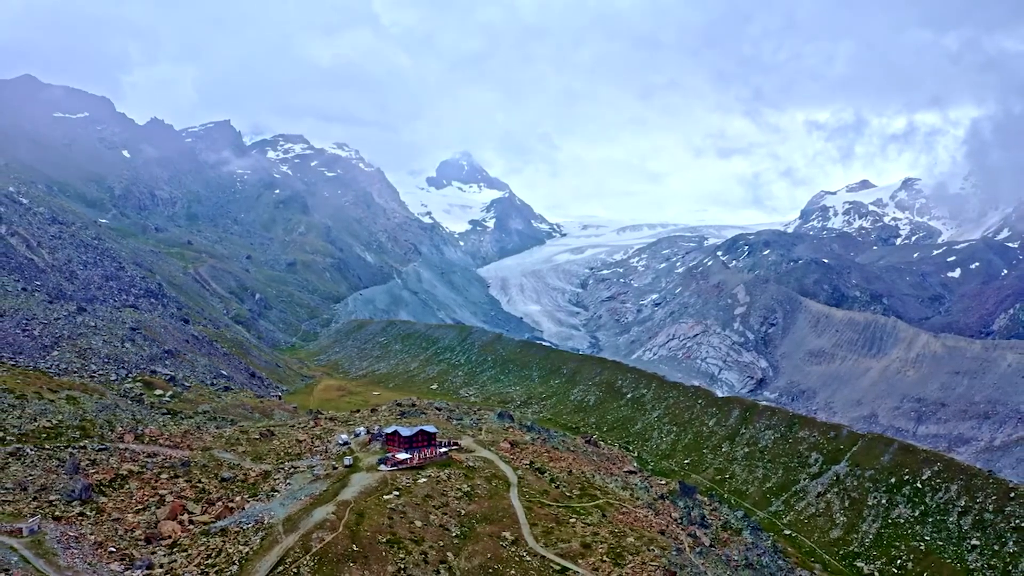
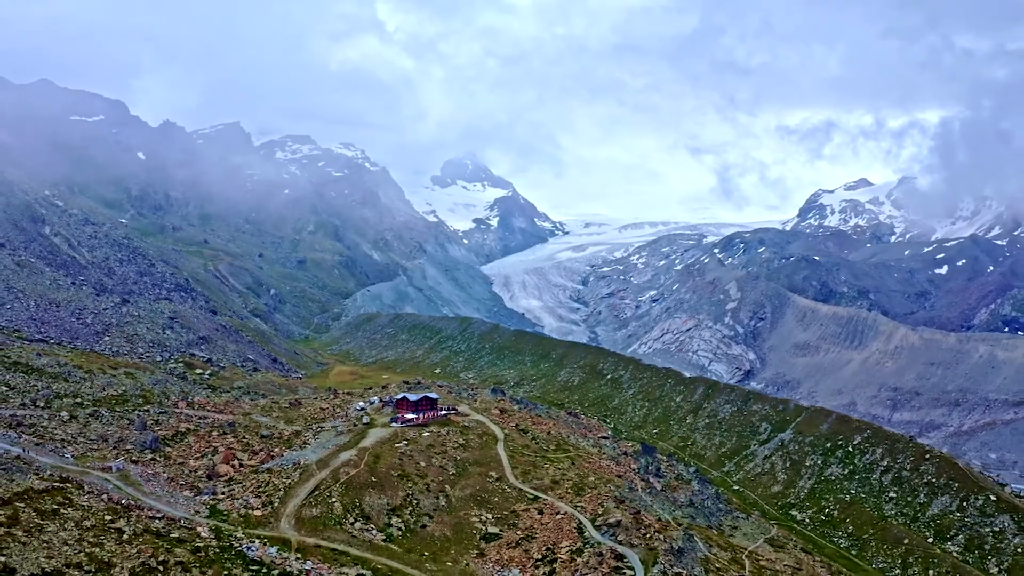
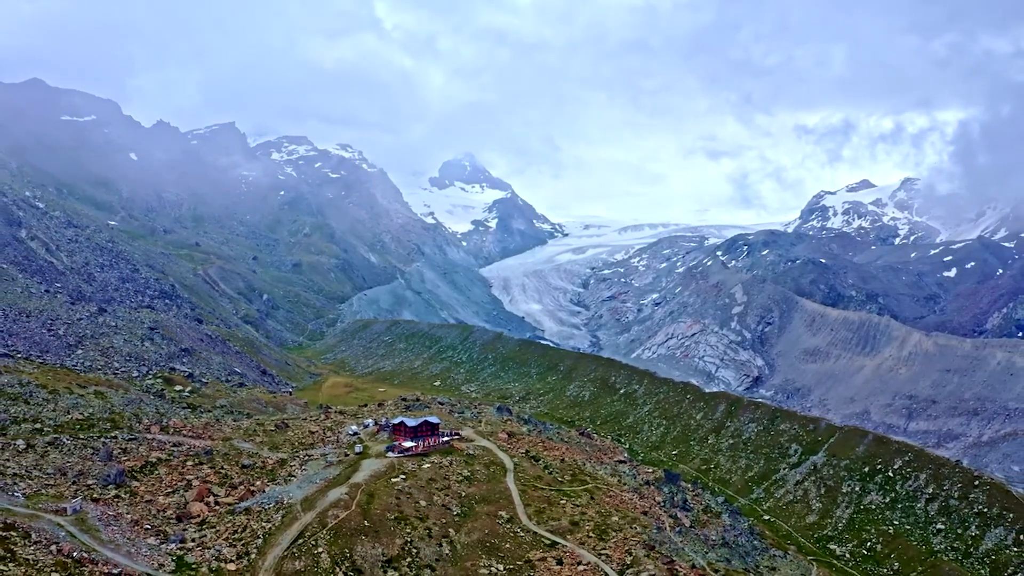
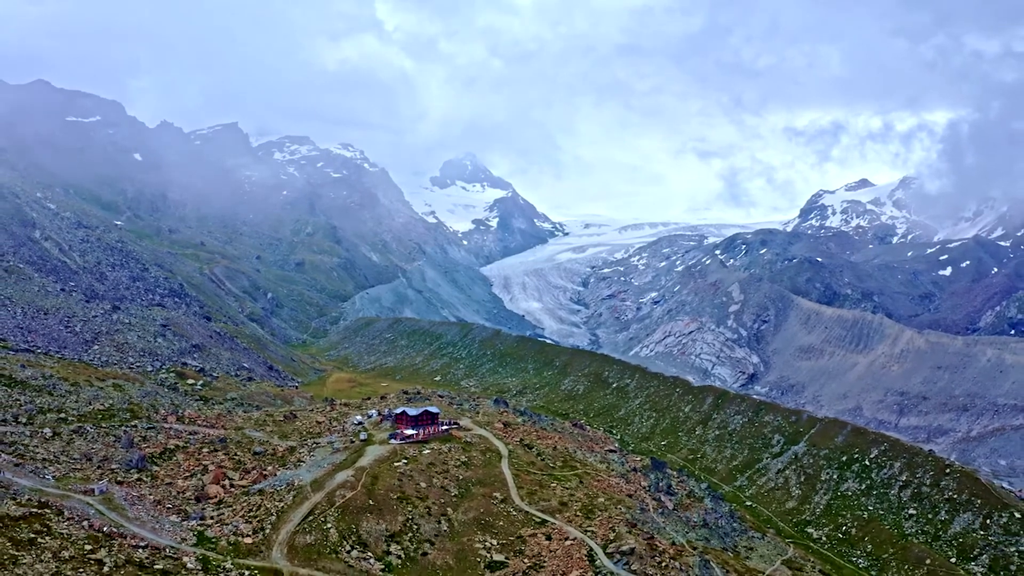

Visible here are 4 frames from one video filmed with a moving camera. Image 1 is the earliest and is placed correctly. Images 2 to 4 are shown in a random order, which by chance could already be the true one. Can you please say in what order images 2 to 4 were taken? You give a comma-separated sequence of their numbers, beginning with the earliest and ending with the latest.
3, 4, 2
